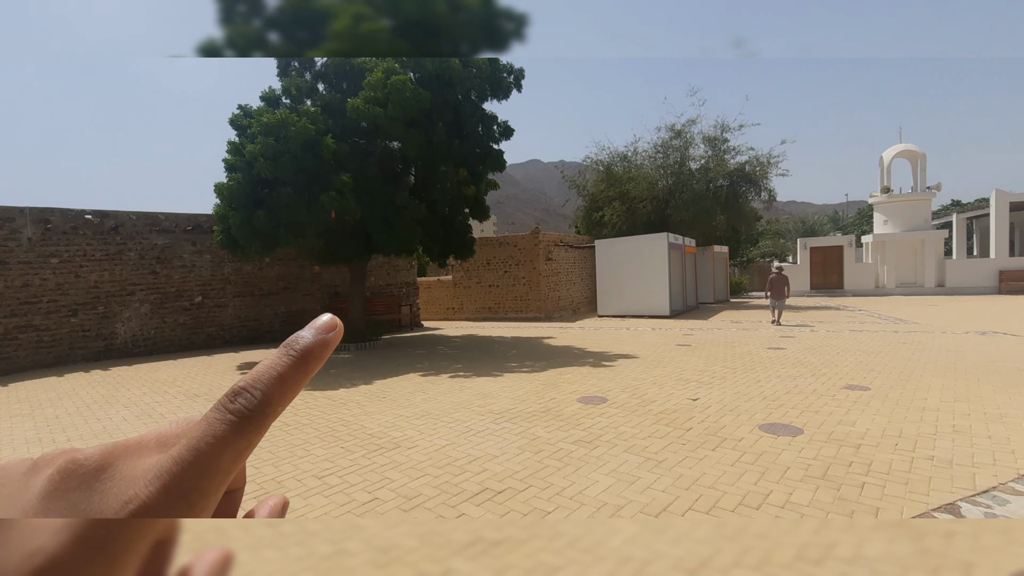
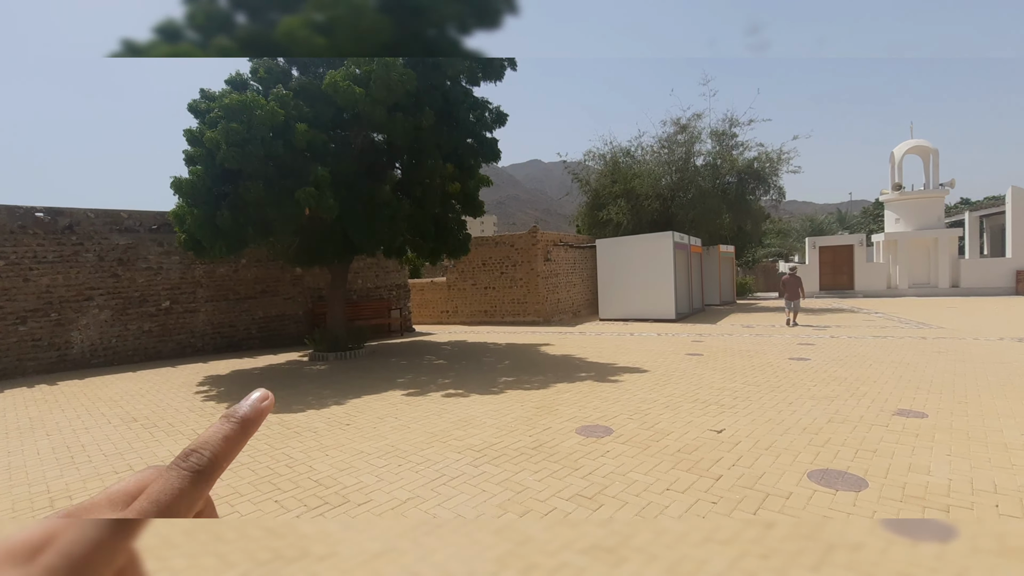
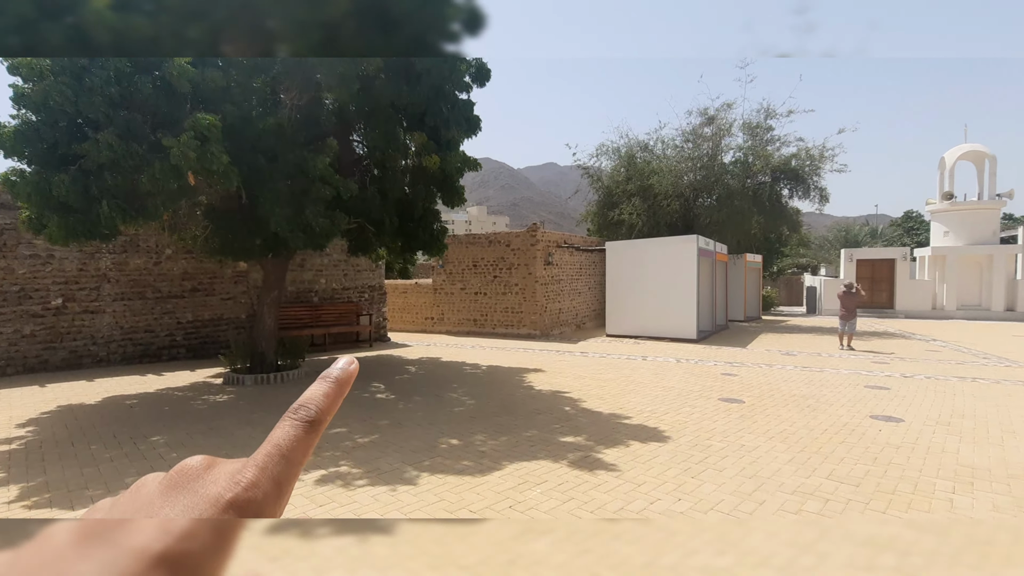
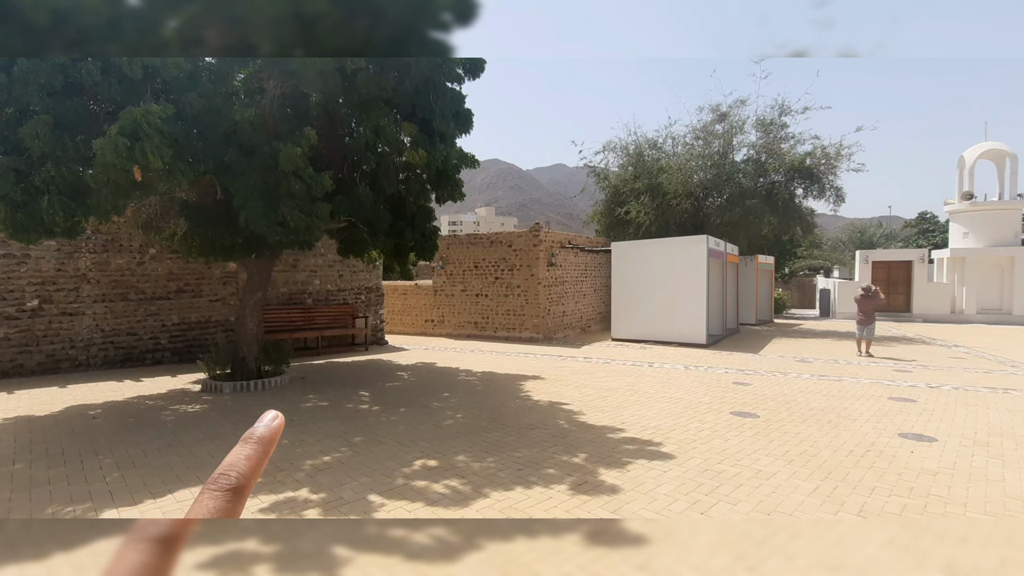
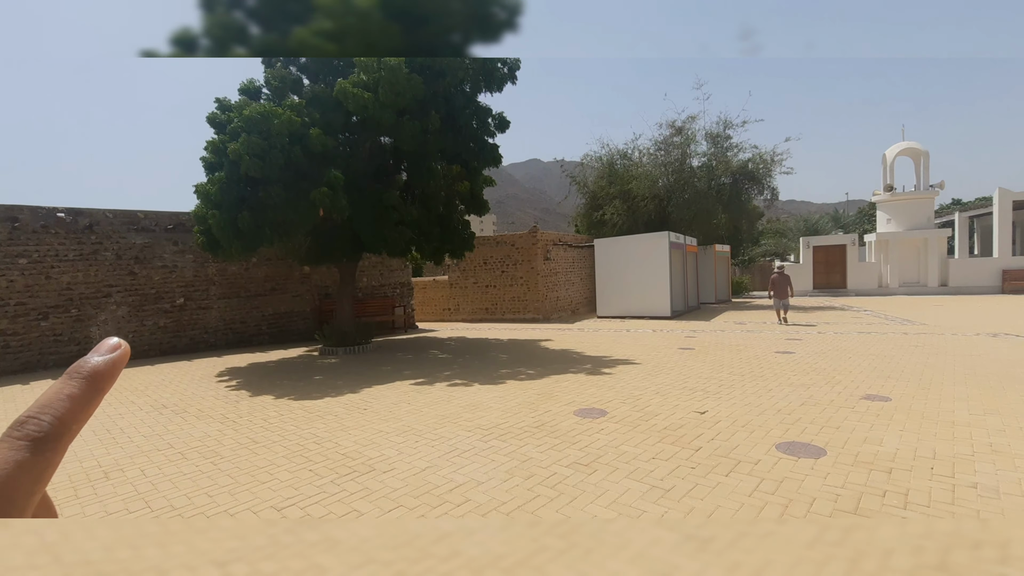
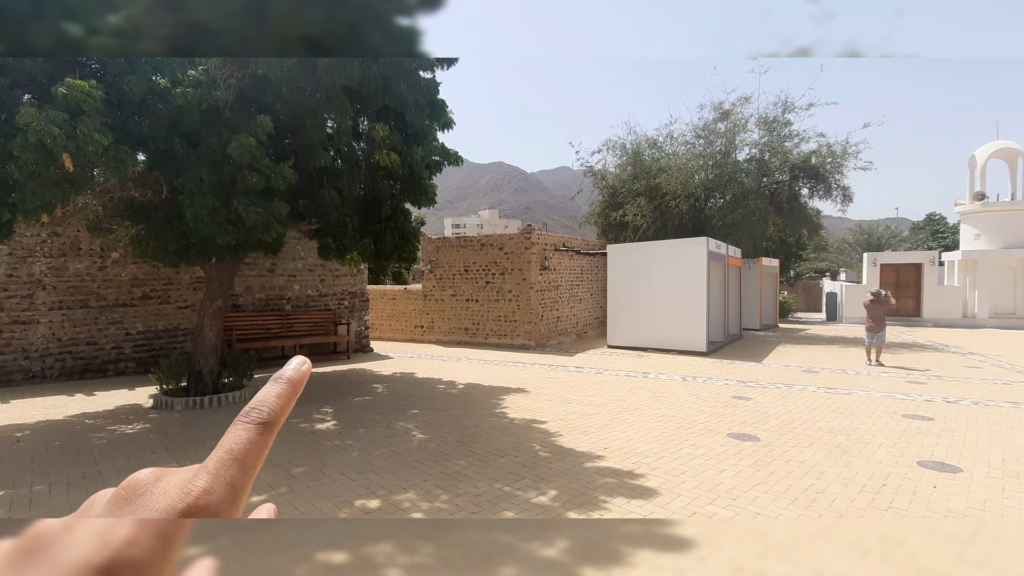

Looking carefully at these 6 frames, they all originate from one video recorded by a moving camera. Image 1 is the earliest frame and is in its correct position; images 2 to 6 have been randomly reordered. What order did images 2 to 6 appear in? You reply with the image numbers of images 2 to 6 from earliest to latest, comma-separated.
5, 2, 3, 4, 6
